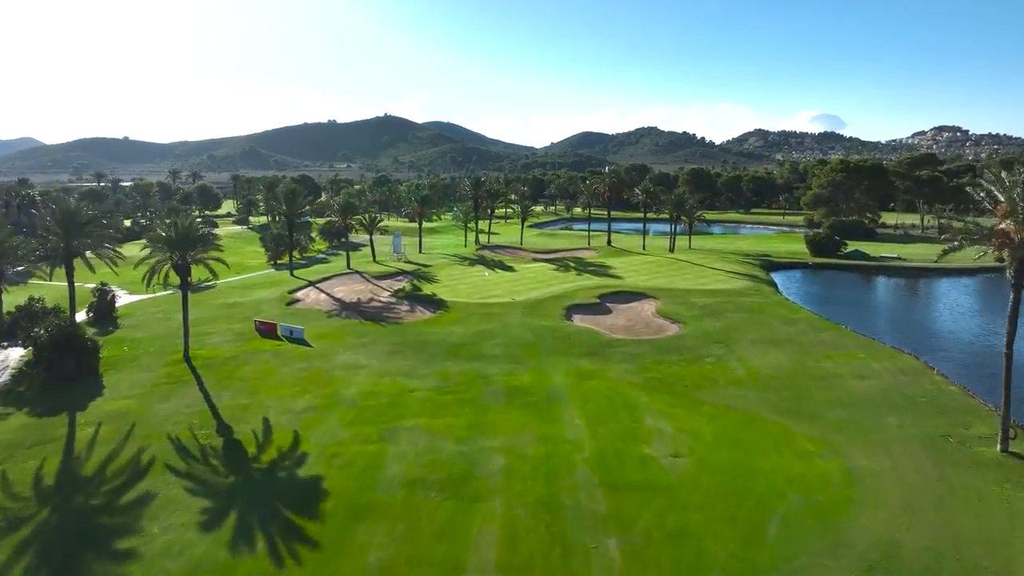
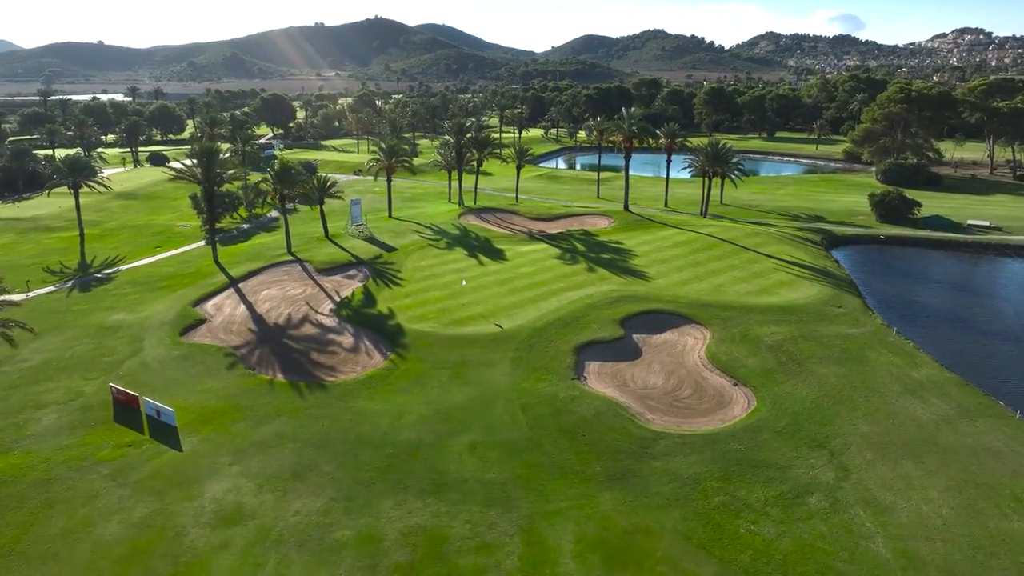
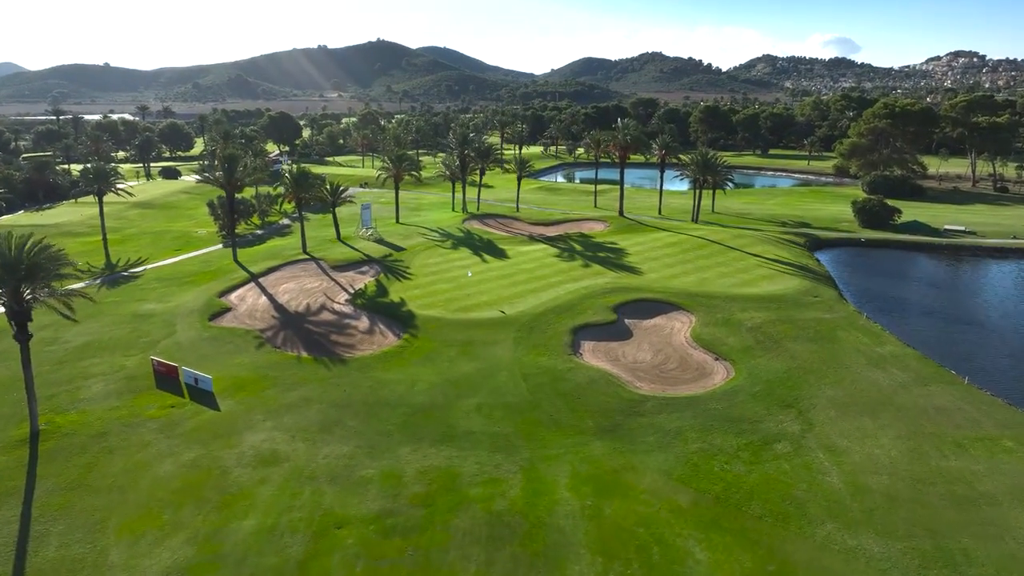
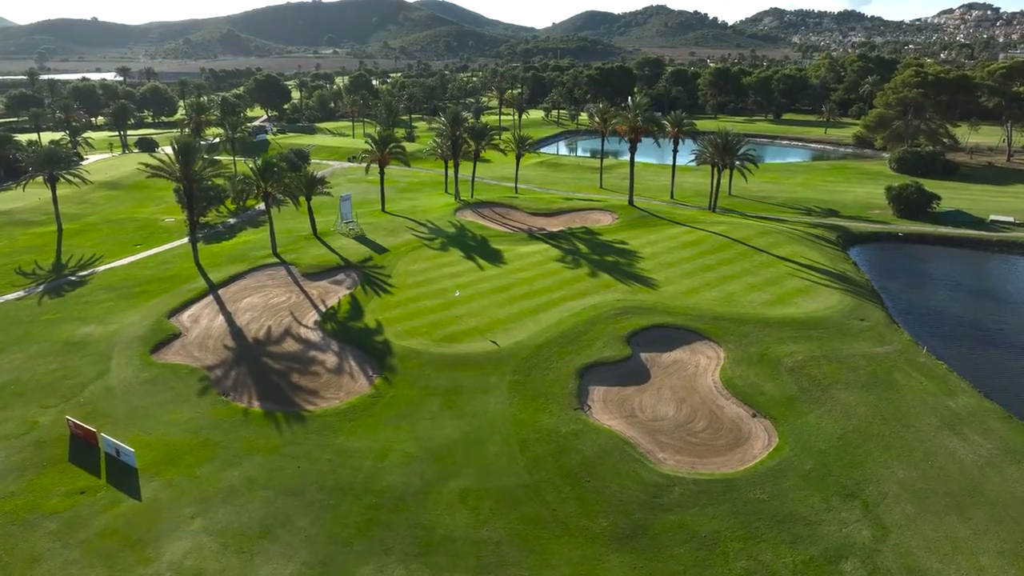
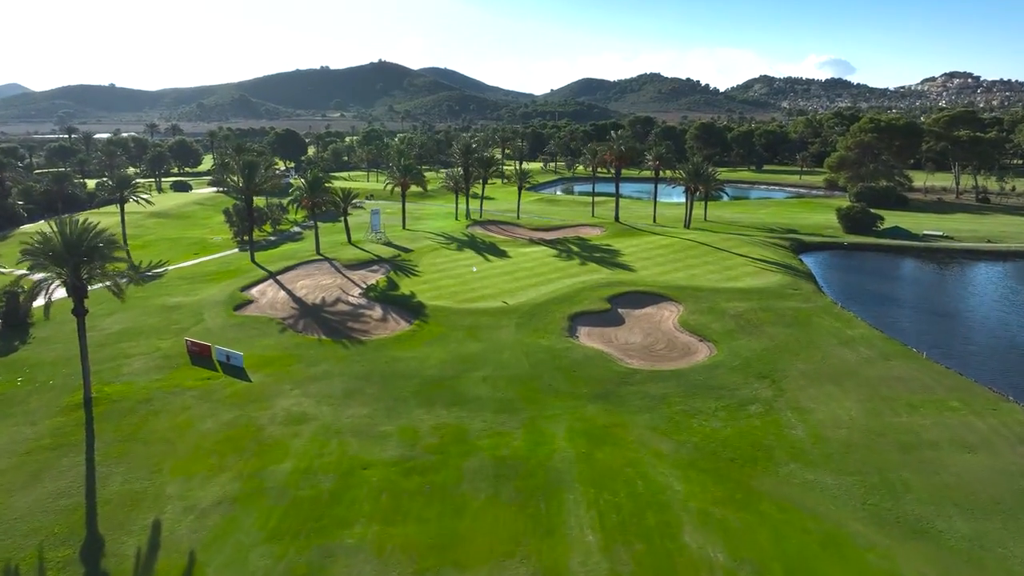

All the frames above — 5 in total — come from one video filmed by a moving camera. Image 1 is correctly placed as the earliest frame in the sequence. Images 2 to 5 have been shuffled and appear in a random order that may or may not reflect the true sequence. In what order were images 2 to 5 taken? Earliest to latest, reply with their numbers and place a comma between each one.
5, 3, 2, 4
